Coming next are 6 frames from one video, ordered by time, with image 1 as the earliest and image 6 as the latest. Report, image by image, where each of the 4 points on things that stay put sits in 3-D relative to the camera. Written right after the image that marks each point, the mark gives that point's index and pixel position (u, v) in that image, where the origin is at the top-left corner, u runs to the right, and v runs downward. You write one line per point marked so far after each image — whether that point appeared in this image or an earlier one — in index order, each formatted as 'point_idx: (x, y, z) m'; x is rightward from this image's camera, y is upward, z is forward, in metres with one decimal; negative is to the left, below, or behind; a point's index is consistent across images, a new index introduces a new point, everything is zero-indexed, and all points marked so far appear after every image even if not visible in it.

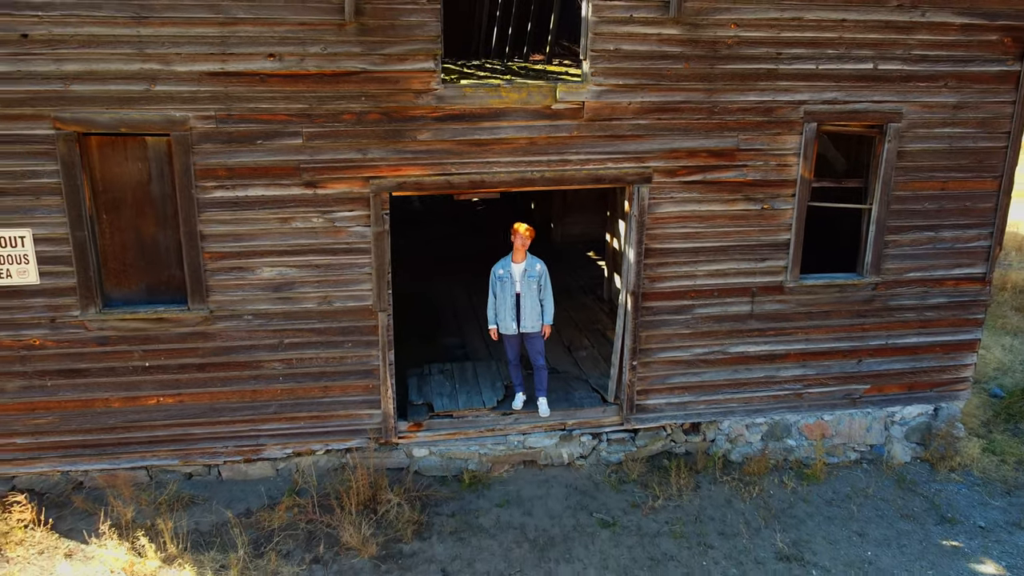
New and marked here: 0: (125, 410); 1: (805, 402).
0: (-3.5, -1.1, +6.8) m
1: (+3.1, -1.2, +8.0) m
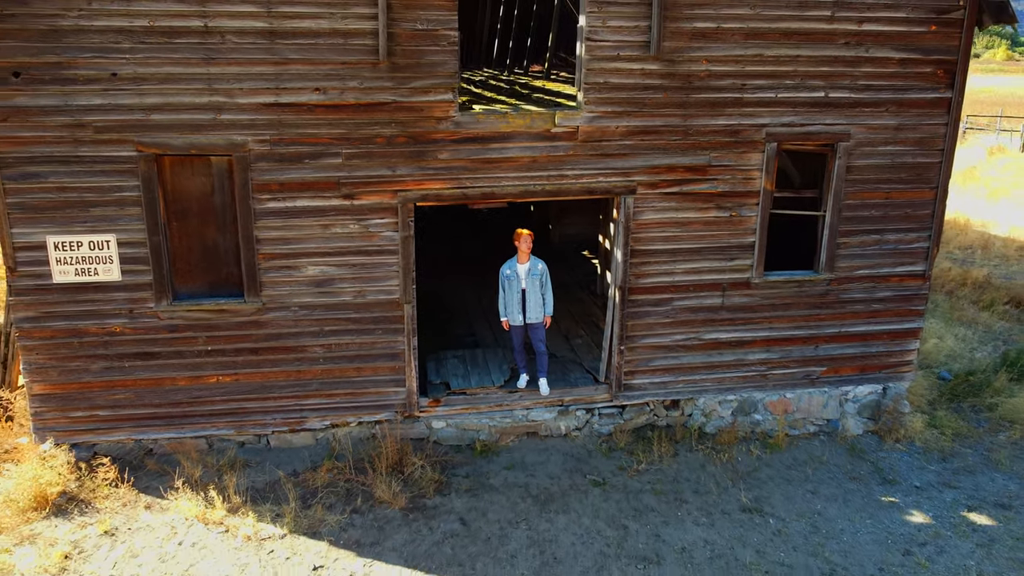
0: (-3.5, -1.1, +8.1) m
1: (+3.2, -1.1, +9.2) m
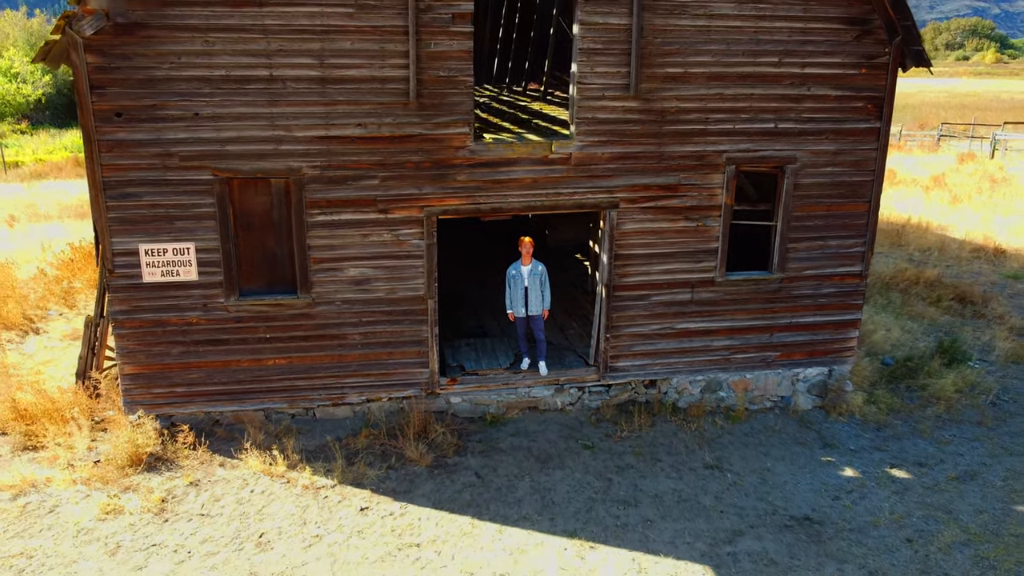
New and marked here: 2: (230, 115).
0: (-3.4, -1.0, +9.8) m
1: (+3.2, -1.1, +11.0) m
2: (-3.4, +2.1, +9.0) m
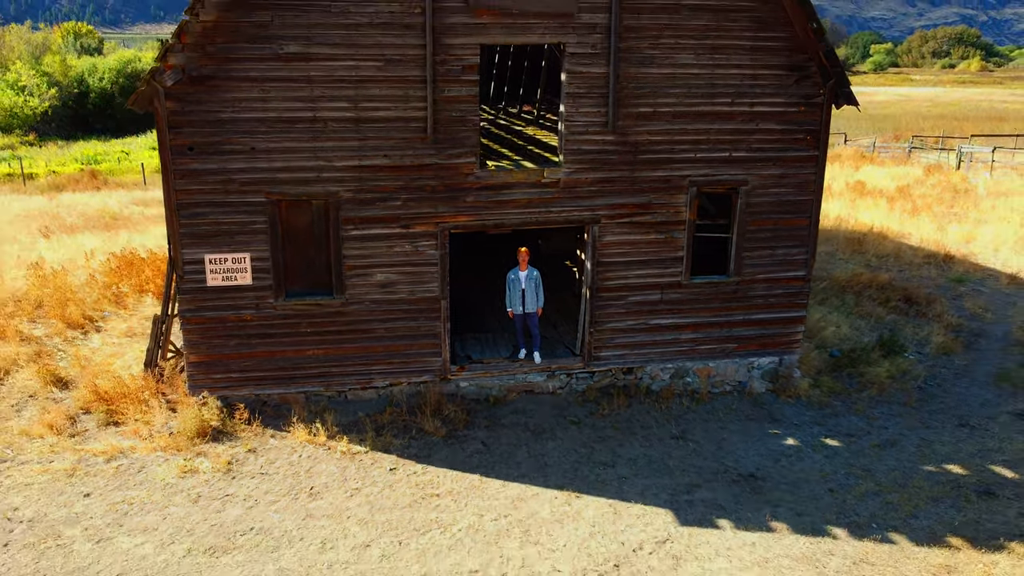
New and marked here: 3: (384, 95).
0: (-3.4, -1.1, +11.8) m
1: (+3.2, -1.1, +13.1) m
2: (-3.4, +2.0, +11.0) m
3: (-1.9, +2.9, +11.1) m
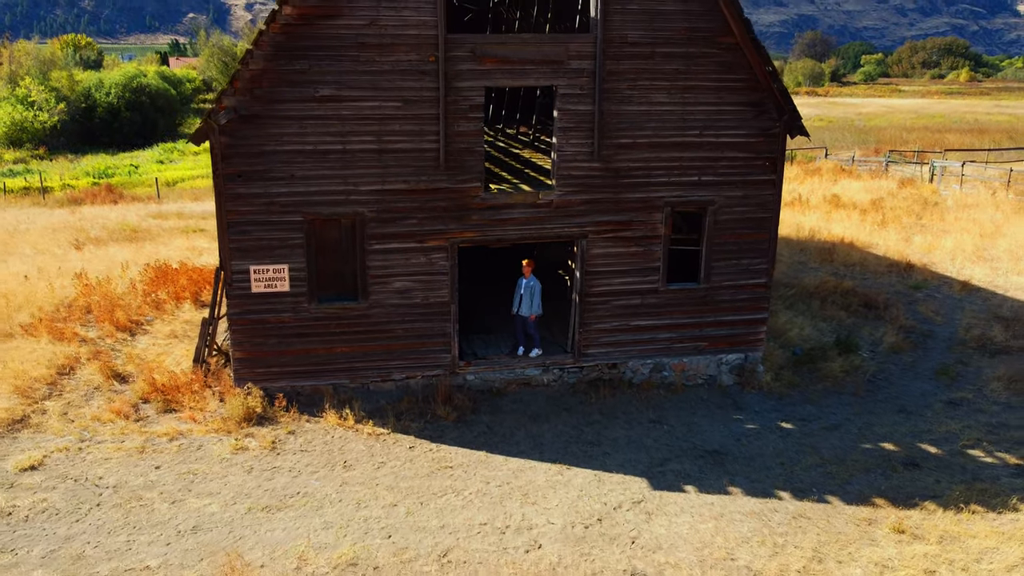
0: (-3.4, -1.2, +13.7) m
1: (+3.2, -1.2, +15.0) m
2: (-3.4, +1.9, +13.0) m
3: (-1.9, +2.8, +13.1) m
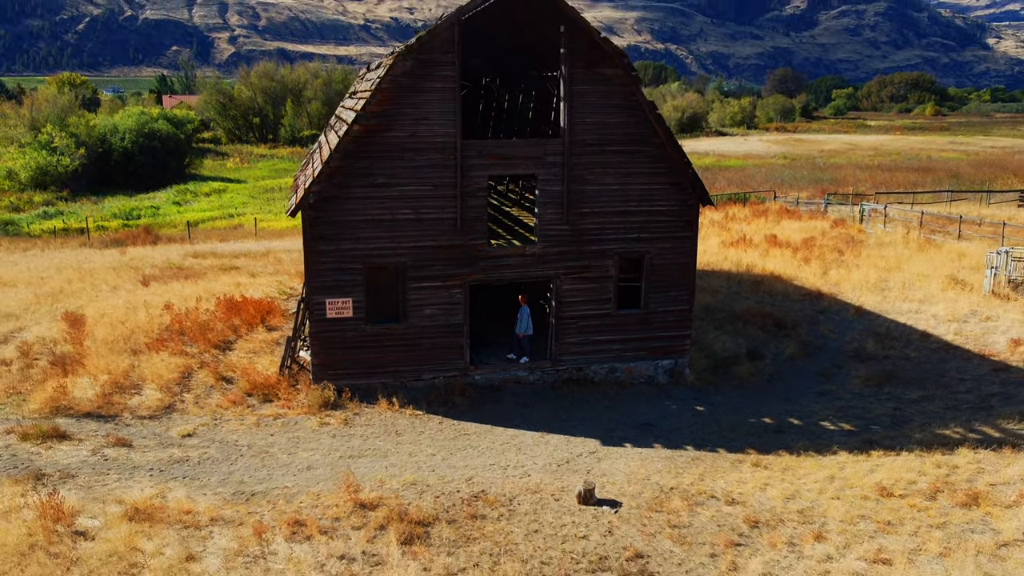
0: (-3.5, -1.9, +19.5) m
1: (+3.1, -1.9, +20.9) m
2: (-3.5, +1.3, +18.8) m
3: (-2.0, +2.1, +19.0) m
